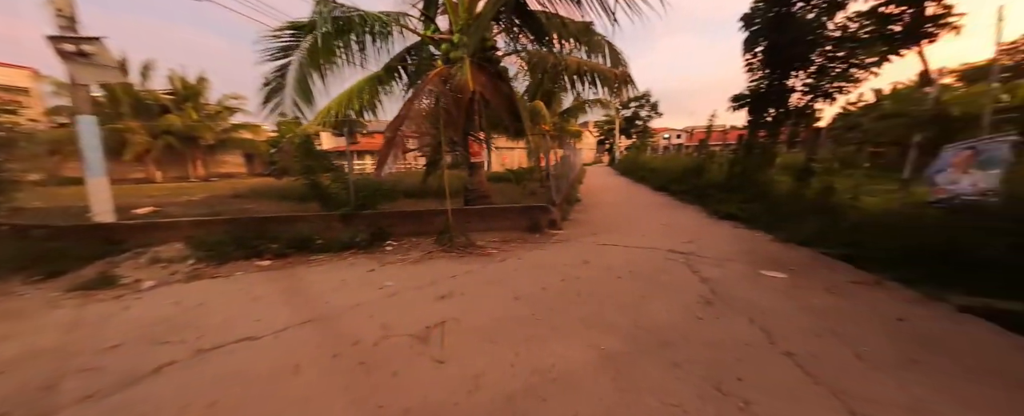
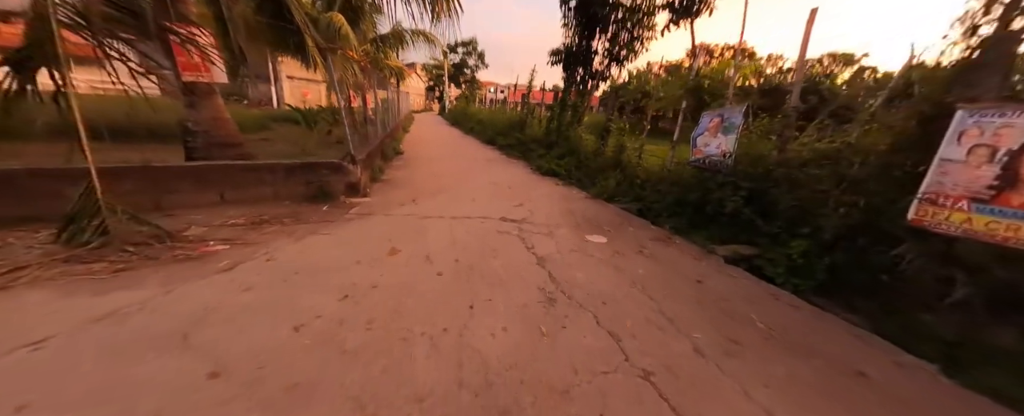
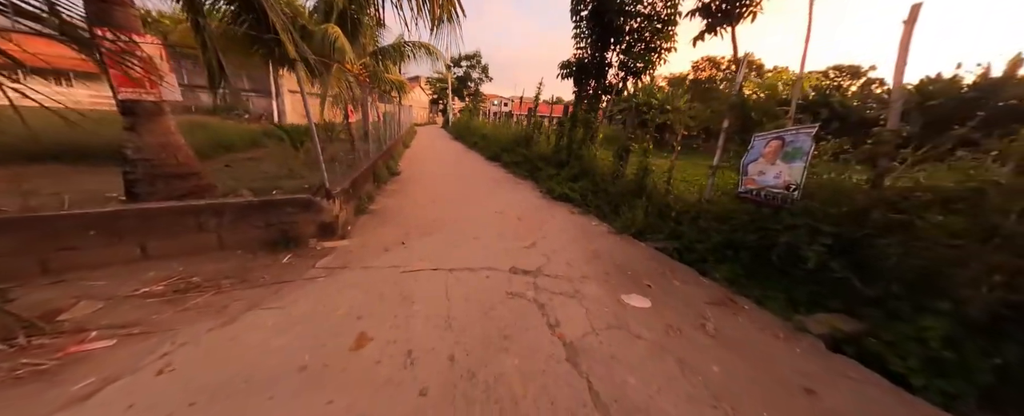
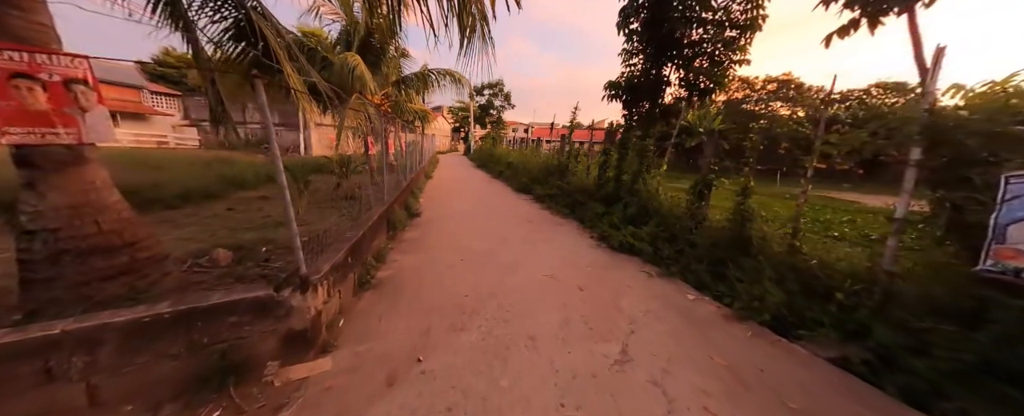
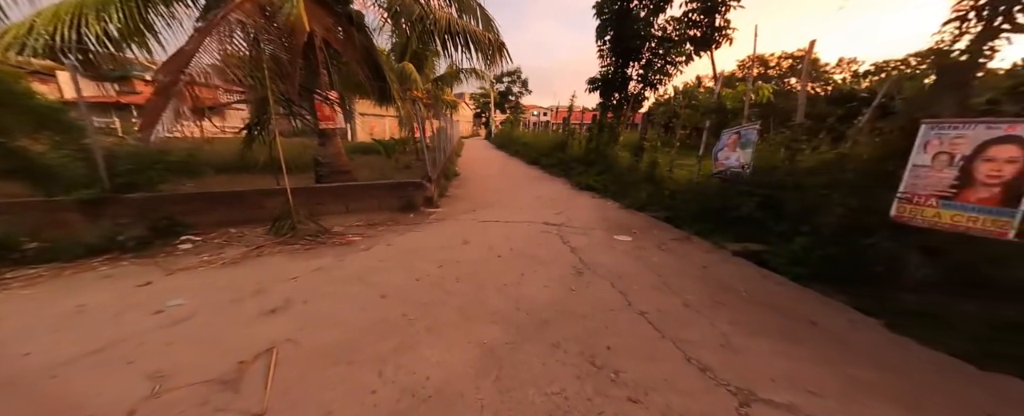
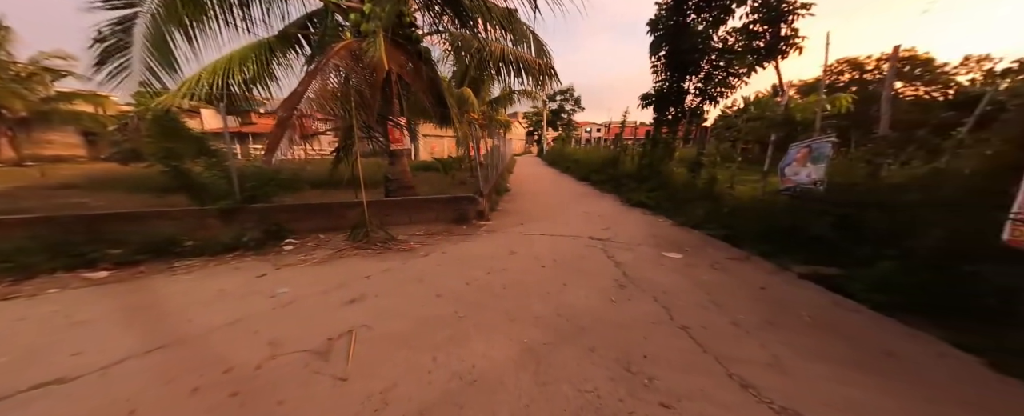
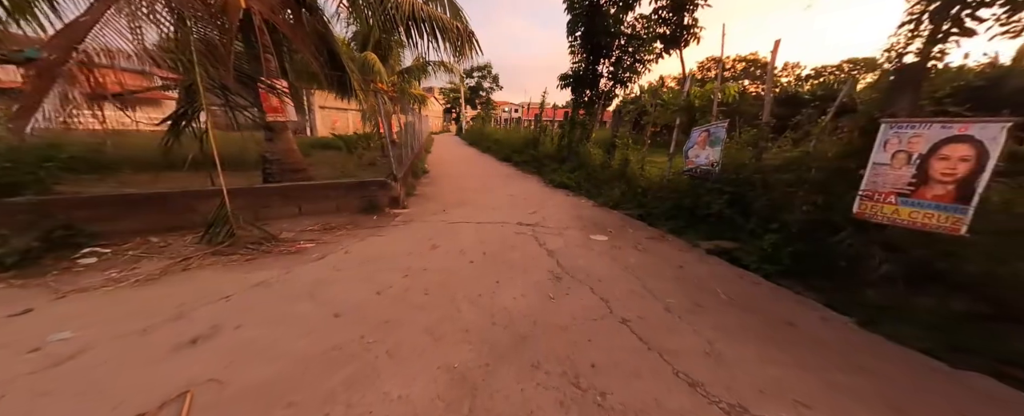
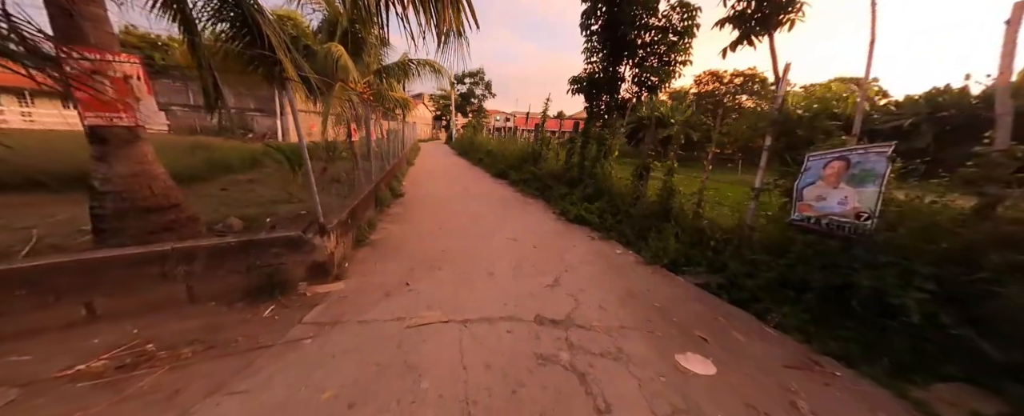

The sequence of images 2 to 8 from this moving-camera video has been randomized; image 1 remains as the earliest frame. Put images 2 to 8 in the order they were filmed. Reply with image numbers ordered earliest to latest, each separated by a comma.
6, 5, 7, 2, 3, 8, 4
